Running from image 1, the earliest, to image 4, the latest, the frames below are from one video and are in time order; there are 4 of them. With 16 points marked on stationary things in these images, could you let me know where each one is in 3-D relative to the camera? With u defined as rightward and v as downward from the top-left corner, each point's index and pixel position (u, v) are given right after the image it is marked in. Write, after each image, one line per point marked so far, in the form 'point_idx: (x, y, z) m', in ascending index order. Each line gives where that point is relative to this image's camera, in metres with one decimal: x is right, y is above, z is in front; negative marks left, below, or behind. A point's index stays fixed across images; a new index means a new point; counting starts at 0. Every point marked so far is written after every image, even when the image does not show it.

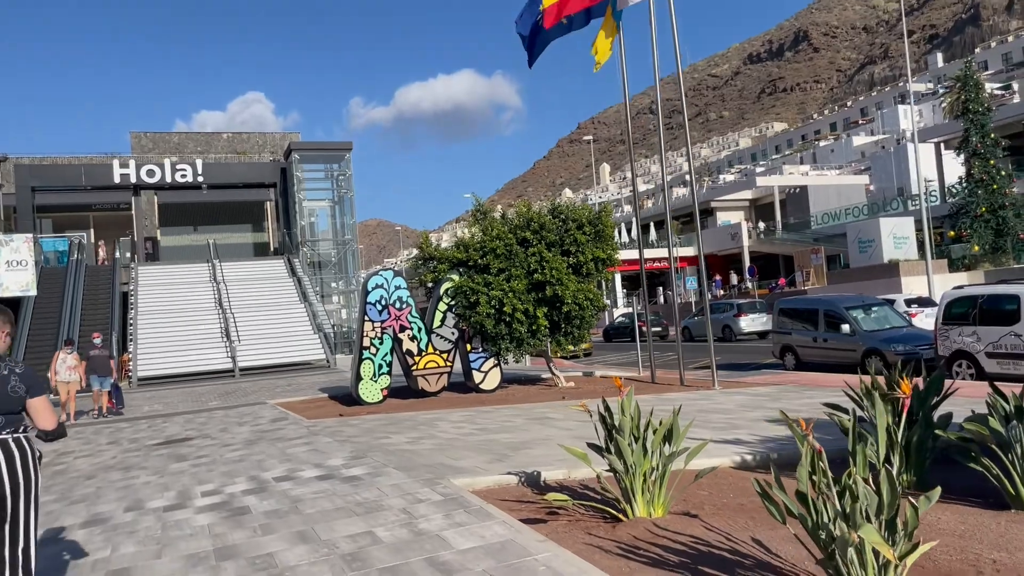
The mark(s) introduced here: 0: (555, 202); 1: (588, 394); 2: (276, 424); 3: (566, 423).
0: (+0.9, +1.7, +17.3) m
1: (+1.6, -2.1, +16.0) m
2: (-3.7, -2.2, +13.4) m
3: (+0.7, -1.8, +10.8) m
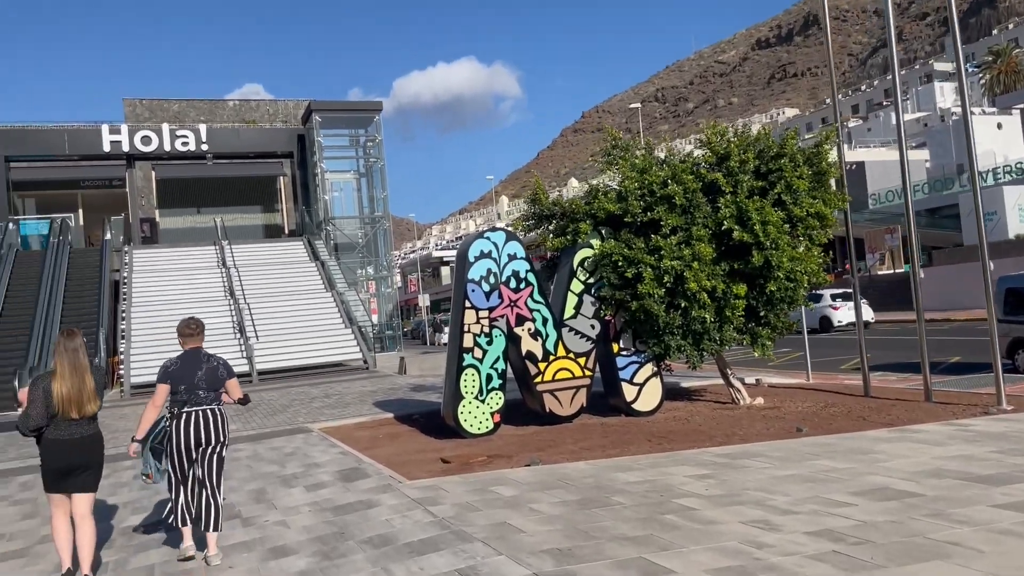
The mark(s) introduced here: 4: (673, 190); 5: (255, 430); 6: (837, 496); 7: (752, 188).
0: (+3.2, +2.2, +11.6) m
1: (+3.9, -1.7, +10.3) m
2: (-1.4, -1.8, +7.7) m
3: (+3.0, -1.4, +5.1) m
4: (+2.1, +1.3, +10.7) m
5: (-4.0, -2.2, +13.0) m
6: (+2.4, -1.5, +6.1) m
7: (+3.1, +1.3, +10.9) m
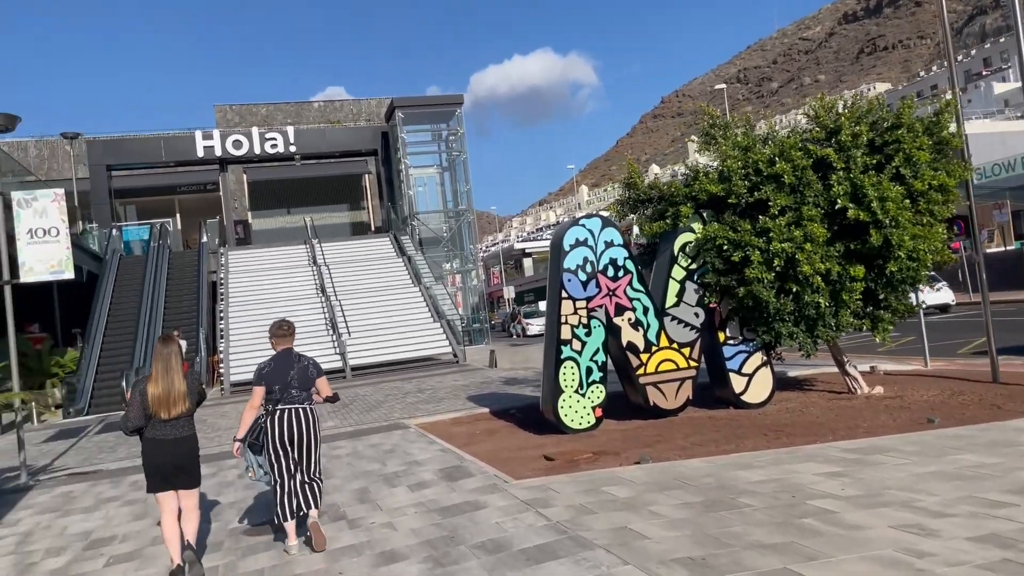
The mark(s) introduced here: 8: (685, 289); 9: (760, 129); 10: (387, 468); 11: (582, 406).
0: (+4.5, +2.4, +10.8) m
1: (+5.1, -1.4, +9.5) m
2: (-0.5, -1.8, +7.4) m
3: (+3.7, -1.3, +4.4) m
4: (+3.2, +1.4, +10.0) m
5: (-2.5, -2.2, +12.9) m
6: (+3.2, -1.4, +5.5) m
7: (+4.3, +1.5, +10.1) m
8: (+2.2, 0.0, +10.6) m
9: (+3.3, +2.1, +11.1) m
10: (-1.3, -1.9, +8.9) m
11: (+0.9, -1.4, +10.1) m
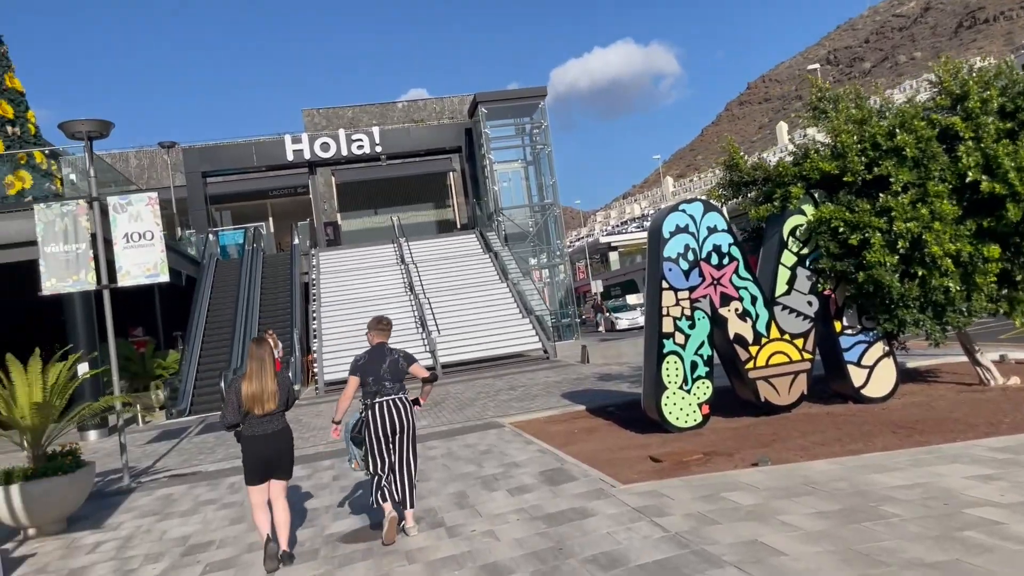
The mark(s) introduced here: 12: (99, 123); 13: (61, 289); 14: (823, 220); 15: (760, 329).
0: (+5.6, +2.6, +9.8) m
1: (+6.2, -1.2, +8.4) m
2: (+0.4, -1.7, +6.9) m
3: (+4.3, -1.1, +3.5) m
4: (+4.3, +1.6, +9.2) m
5: (-1.0, -2.1, +12.7) m
6: (+3.8, -1.2, +4.7) m
7: (+5.4, +1.7, +9.1) m
8: (+3.4, +0.1, +9.8) m
9: (+4.4, +2.3, +10.2) m
10: (-0.3, -1.9, +8.5) m
11: (+2.0, -1.3, +9.5) m
12: (-6.1, +2.4, +12.4) m
13: (-6.1, 0.0, +11.3) m
14: (+3.6, +0.8, +9.4) m
15: (+2.9, -0.5, +9.6) m
